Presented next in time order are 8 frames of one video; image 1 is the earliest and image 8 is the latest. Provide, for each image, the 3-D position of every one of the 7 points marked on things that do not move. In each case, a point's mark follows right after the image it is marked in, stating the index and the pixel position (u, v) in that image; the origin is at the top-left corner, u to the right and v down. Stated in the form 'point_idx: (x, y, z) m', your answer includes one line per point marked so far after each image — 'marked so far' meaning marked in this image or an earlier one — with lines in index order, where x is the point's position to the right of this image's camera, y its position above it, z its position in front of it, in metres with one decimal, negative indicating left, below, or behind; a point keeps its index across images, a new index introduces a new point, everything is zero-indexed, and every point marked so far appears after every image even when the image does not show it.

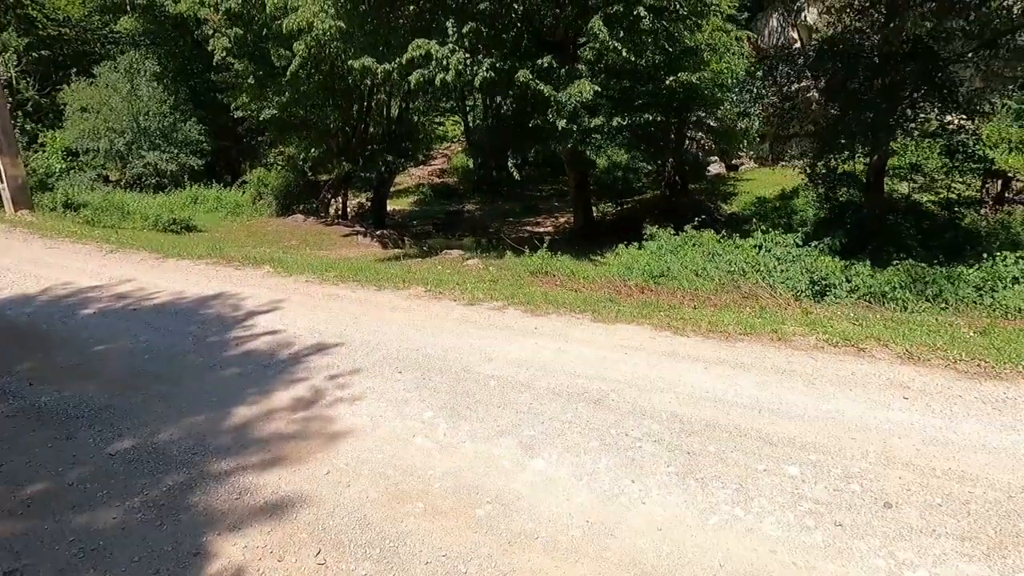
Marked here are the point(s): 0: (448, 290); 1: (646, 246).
0: (-0.7, 0.0, +6.2) m
1: (+2.8, +0.8, +10.9) m
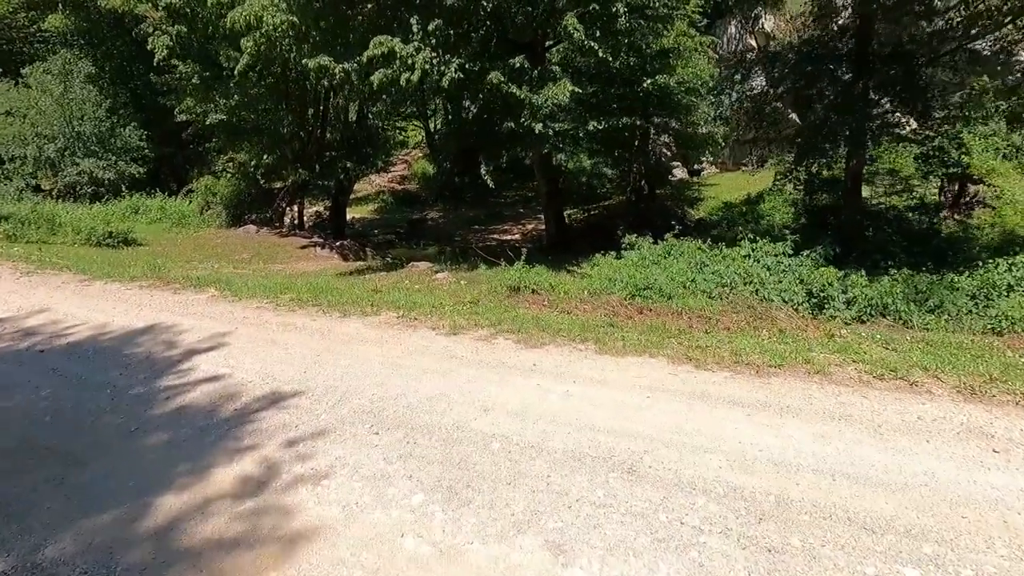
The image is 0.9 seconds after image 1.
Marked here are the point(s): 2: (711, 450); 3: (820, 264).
0: (-0.9, -0.3, +5.5) m
1: (+2.3, +0.6, +10.4) m
2: (+1.0, -0.8, +2.8) m
3: (+4.6, +0.3, +8.0) m
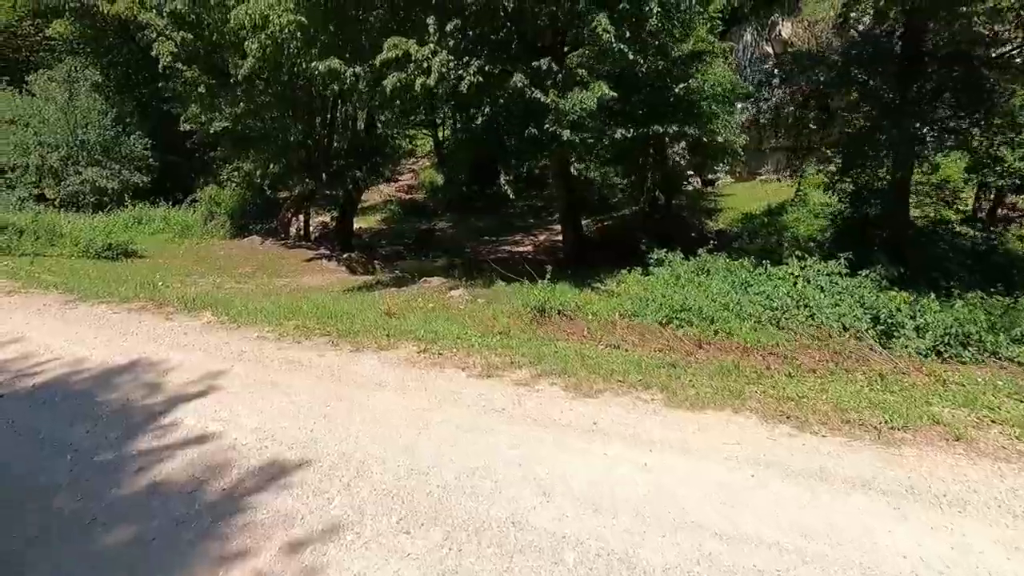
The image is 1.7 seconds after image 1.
0: (-0.6, -0.5, +4.8) m
1: (+2.6, +0.3, +9.7) m
2: (+1.3, -1.1, +2.0) m
3: (+5.0, 0.0, +7.2) m
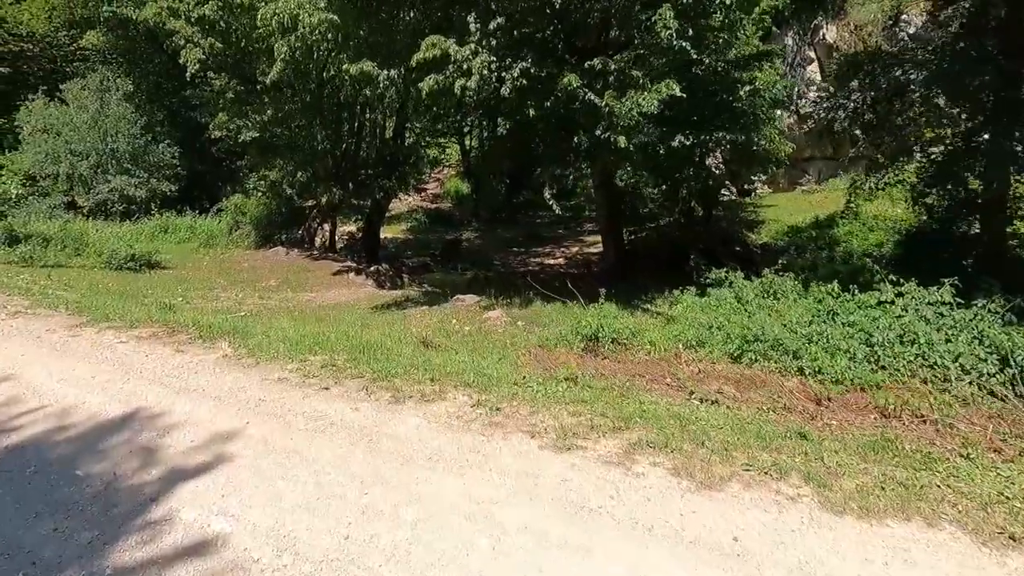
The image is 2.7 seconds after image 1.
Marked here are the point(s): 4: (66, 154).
0: (0.0, -0.8, +3.9) m
1: (+3.4, -0.1, +8.7) m
2: (+1.8, -1.3, +1.1) m
3: (+5.6, -0.4, +6.2) m
4: (-16.5, +5.0, +20.0) m
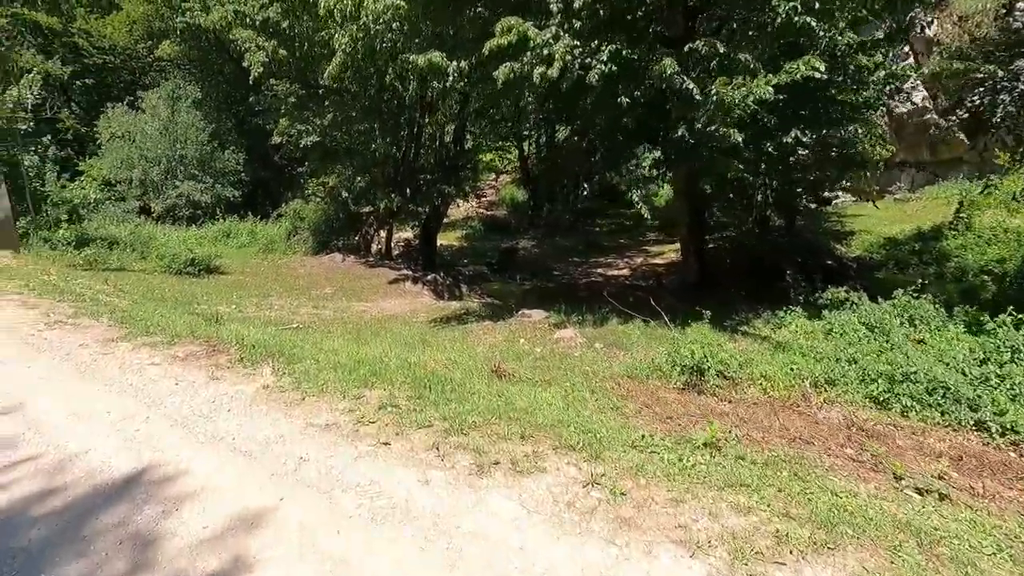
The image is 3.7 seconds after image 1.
0: (+0.6, -1.0, +2.8) m
1: (+4.5, -0.4, +7.3) m
2: (+2.1, -1.5, -0.2) m
3: (+6.4, -0.7, +4.6) m
4: (-14.2, +4.9, +20.4) m
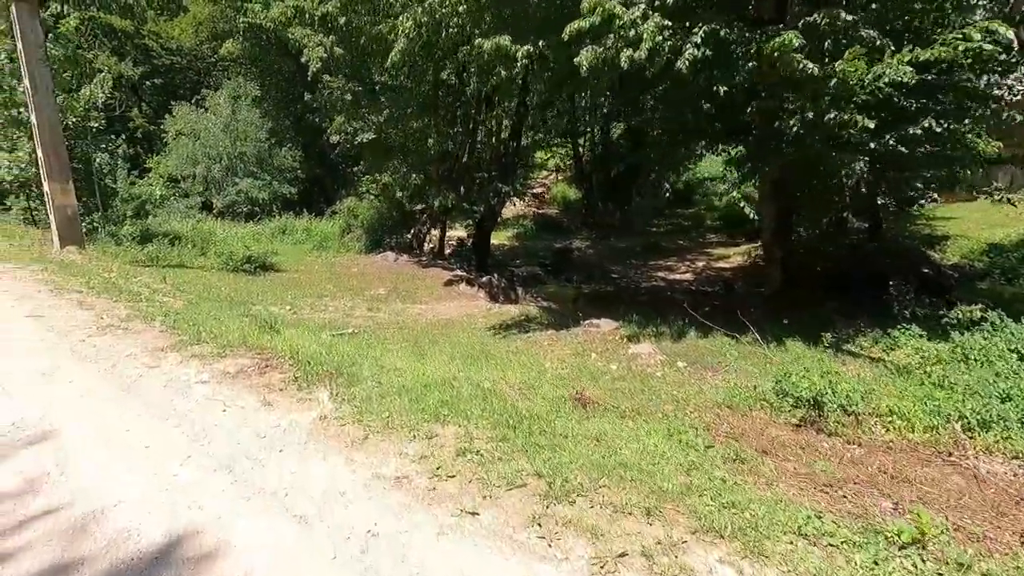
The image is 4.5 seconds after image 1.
0: (+1.2, -1.1, +2.0) m
1: (+5.4, -0.7, +6.1) m
2: (+2.4, -1.7, -1.1) m
3: (+7.1, -0.9, +3.3) m
4: (-12.0, +5.1, +20.8) m
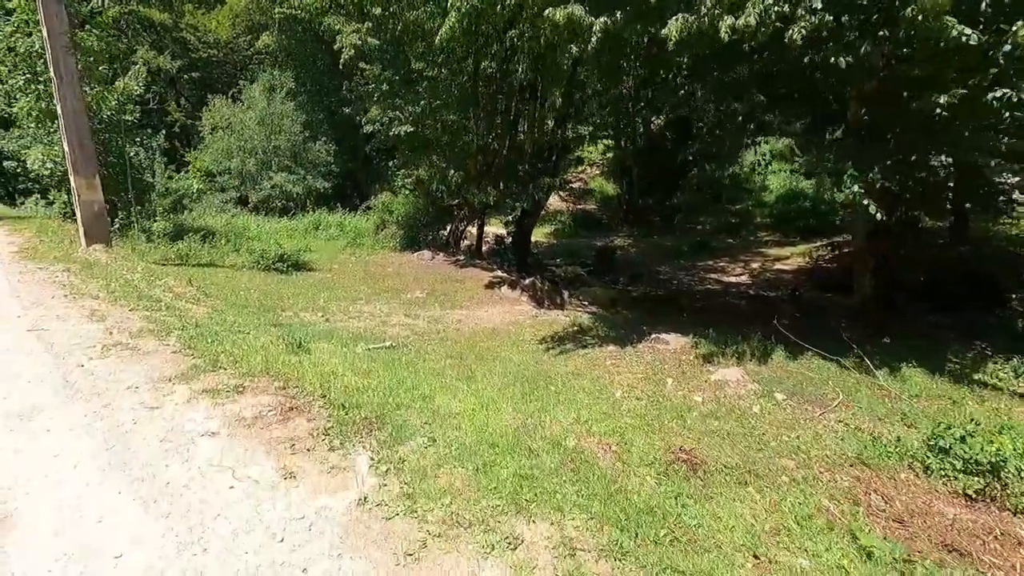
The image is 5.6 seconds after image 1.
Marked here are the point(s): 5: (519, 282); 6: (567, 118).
0: (+1.6, -1.4, +0.9) m
1: (+6.0, -0.9, +4.8) m
2: (+2.7, -1.9, -2.2) m
3: (+7.6, -1.2, +1.8) m
4: (-10.5, +5.2, +20.3) m
5: (+0.2, +0.2, +13.6) m
6: (+1.4, +4.3, +13.6) m
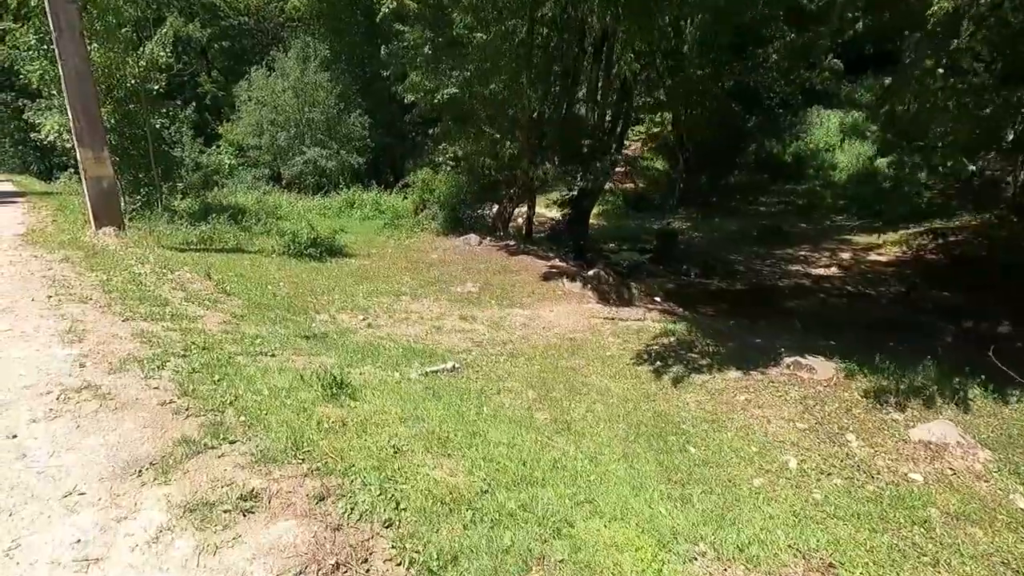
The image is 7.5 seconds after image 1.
0: (+2.3, -1.8, -1.0) m
1: (+6.9, -1.2, +2.7) m
2: (+3.2, -2.5, -4.1) m
3: (+8.4, -1.7, -0.4) m
4: (-8.6, +5.8, +18.7) m
5: (+1.6, +0.3, +11.7) m
6: (+2.9, +4.4, +11.5) m
